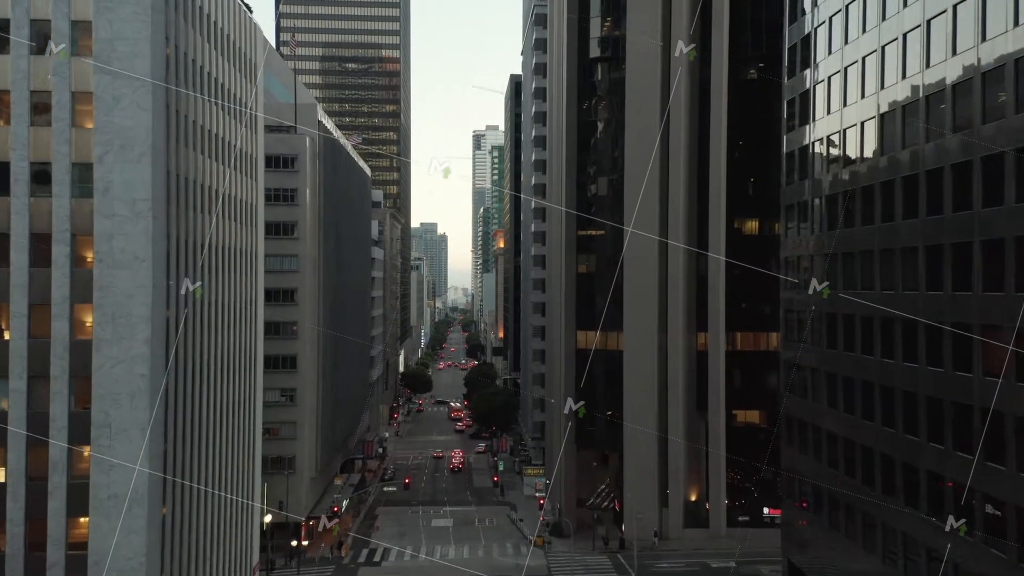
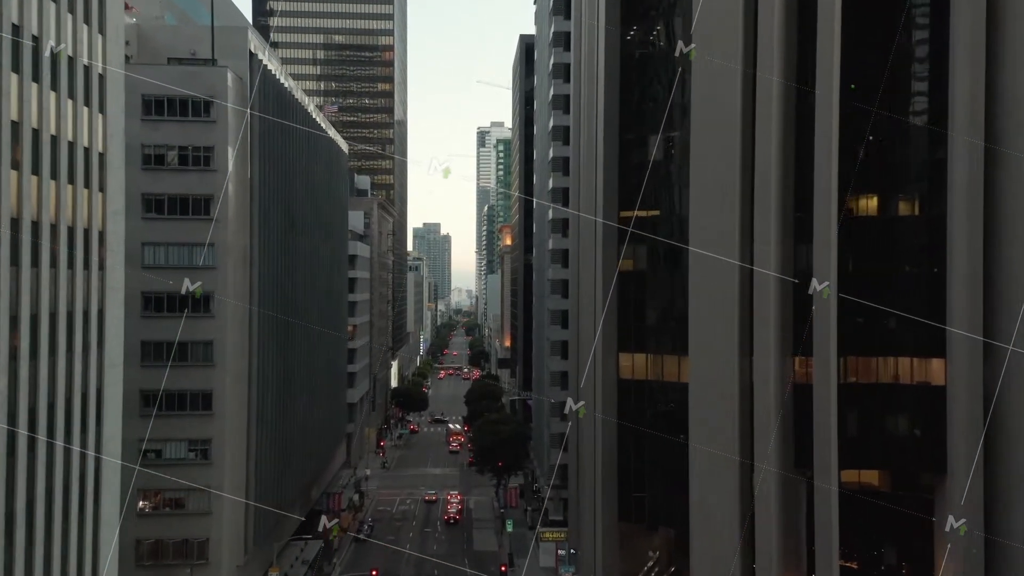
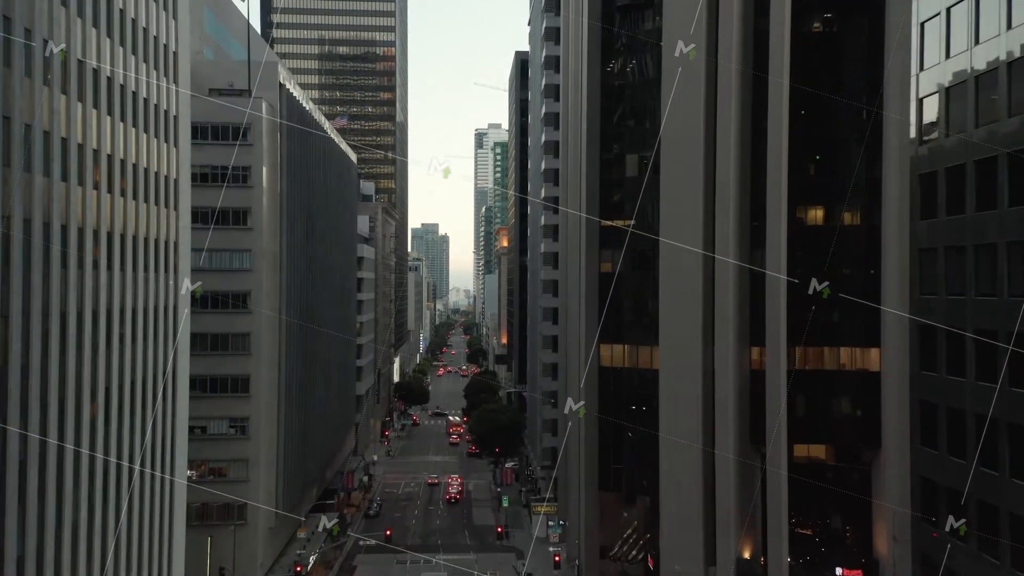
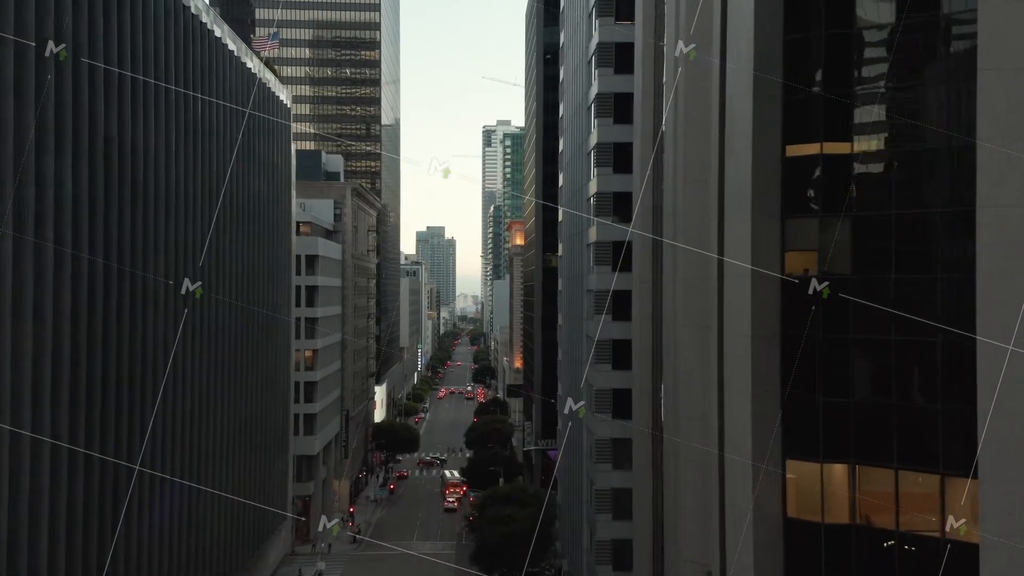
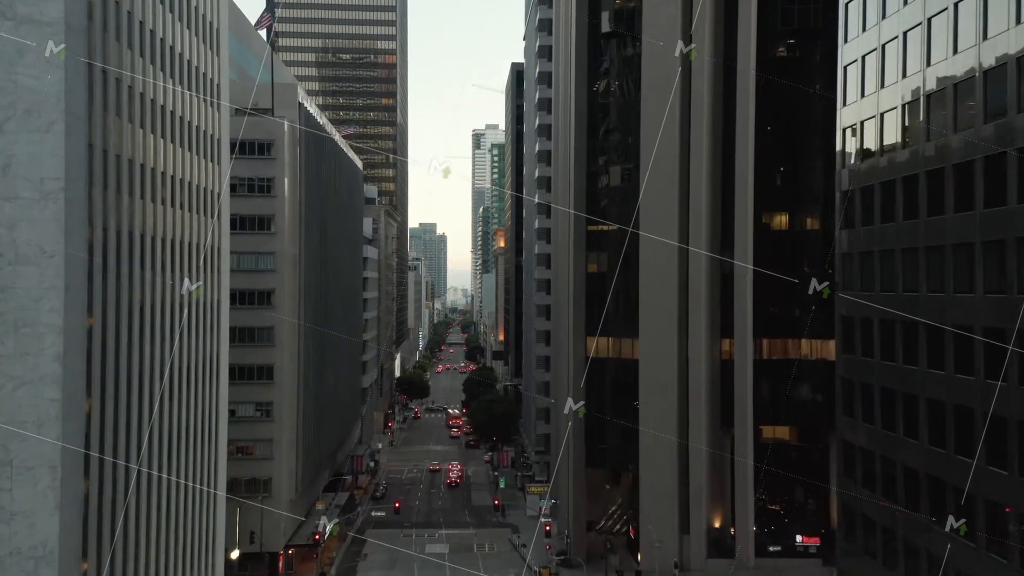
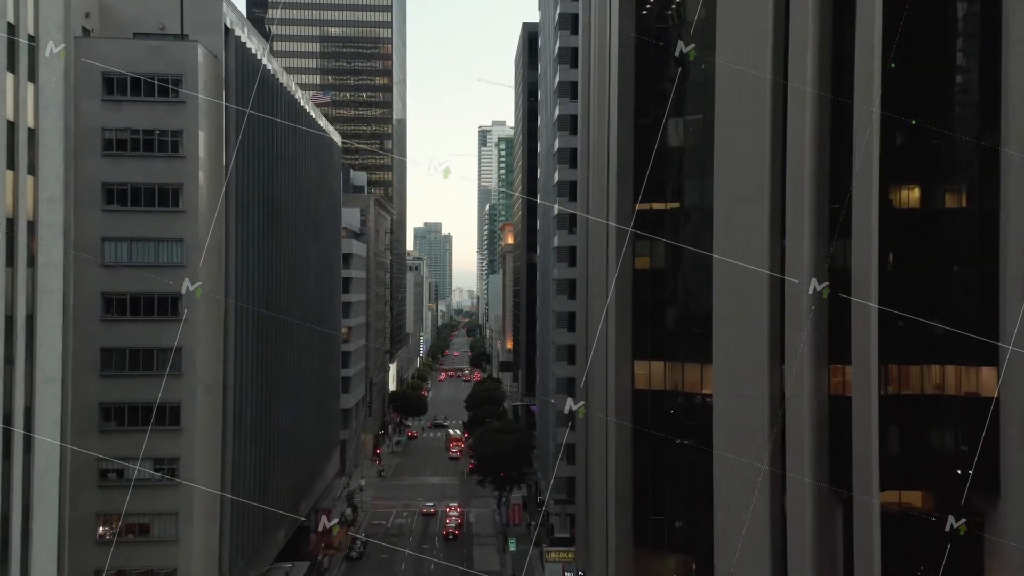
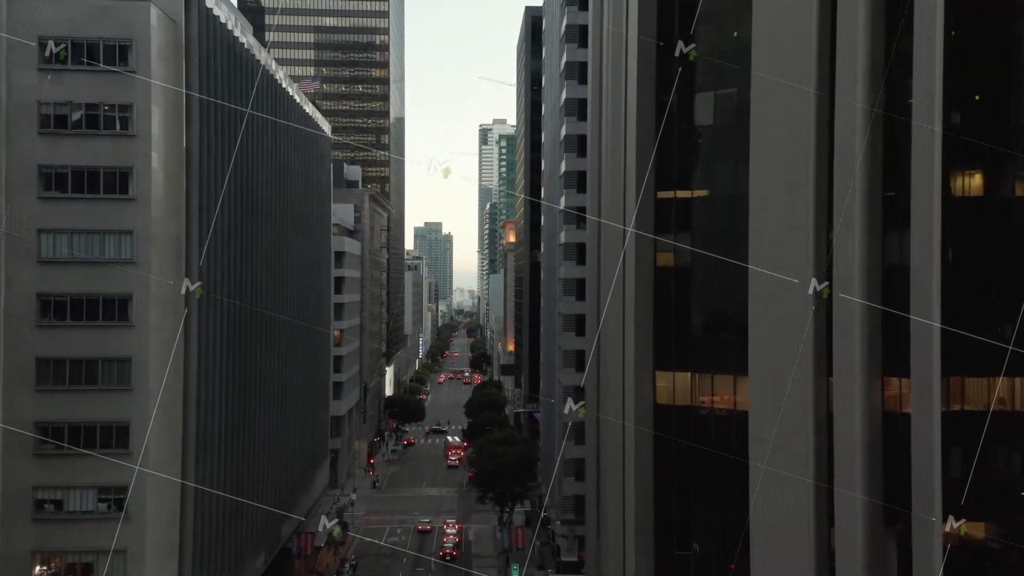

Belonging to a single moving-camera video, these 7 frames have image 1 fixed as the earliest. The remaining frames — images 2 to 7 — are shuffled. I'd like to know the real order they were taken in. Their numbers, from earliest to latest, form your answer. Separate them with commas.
5, 3, 2, 6, 7, 4
